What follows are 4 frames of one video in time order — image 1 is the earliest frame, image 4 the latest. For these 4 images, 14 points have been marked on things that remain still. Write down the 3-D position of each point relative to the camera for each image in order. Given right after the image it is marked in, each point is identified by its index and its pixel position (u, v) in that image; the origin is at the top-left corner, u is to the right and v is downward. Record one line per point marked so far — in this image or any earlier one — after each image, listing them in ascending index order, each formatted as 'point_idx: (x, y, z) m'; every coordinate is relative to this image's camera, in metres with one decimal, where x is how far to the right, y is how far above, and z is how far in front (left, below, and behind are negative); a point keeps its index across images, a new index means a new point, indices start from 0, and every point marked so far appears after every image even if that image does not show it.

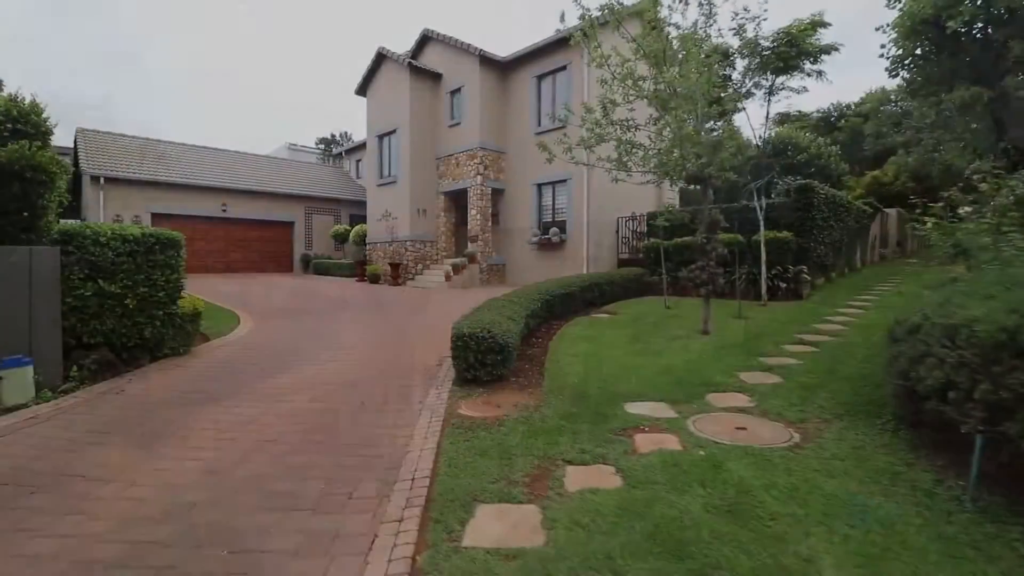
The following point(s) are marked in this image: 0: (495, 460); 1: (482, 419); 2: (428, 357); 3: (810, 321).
0: (-0.1, -1.2, +3.2) m
1: (-0.2, -1.1, +4.0) m
2: (-1.1, -0.9, +6.2) m
3: (+4.8, -0.5, +7.7) m
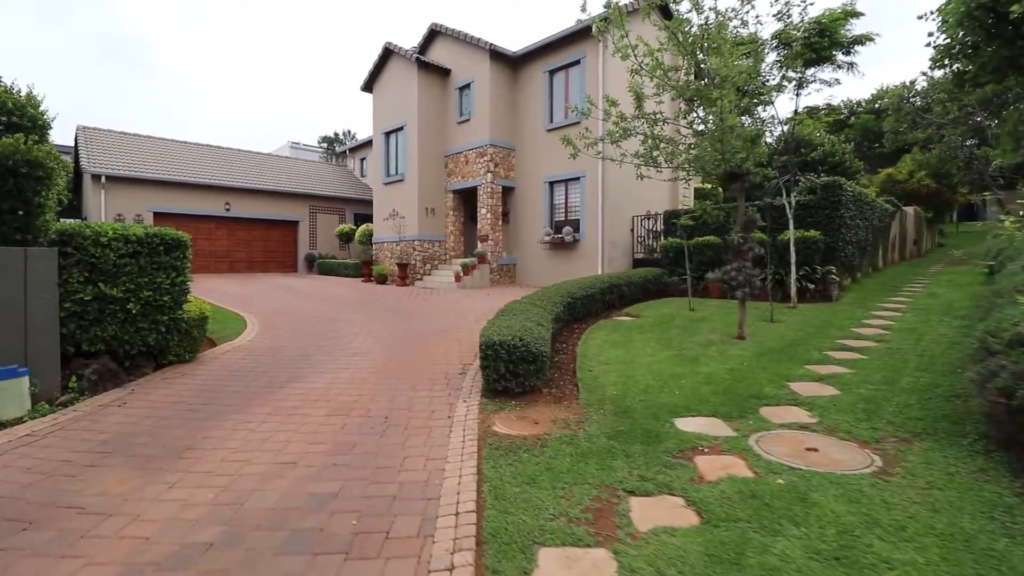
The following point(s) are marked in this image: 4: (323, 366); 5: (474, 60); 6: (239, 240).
0: (+0.2, -1.2, +2.9) m
1: (+0.1, -1.1, +3.7) m
2: (-0.8, -0.9, +5.8) m
3: (+5.1, -0.6, +7.3) m
4: (-2.3, -1.0, +5.9) m
5: (-1.1, +6.7, +14.2) m
6: (-10.3, +1.8, +18.1) m
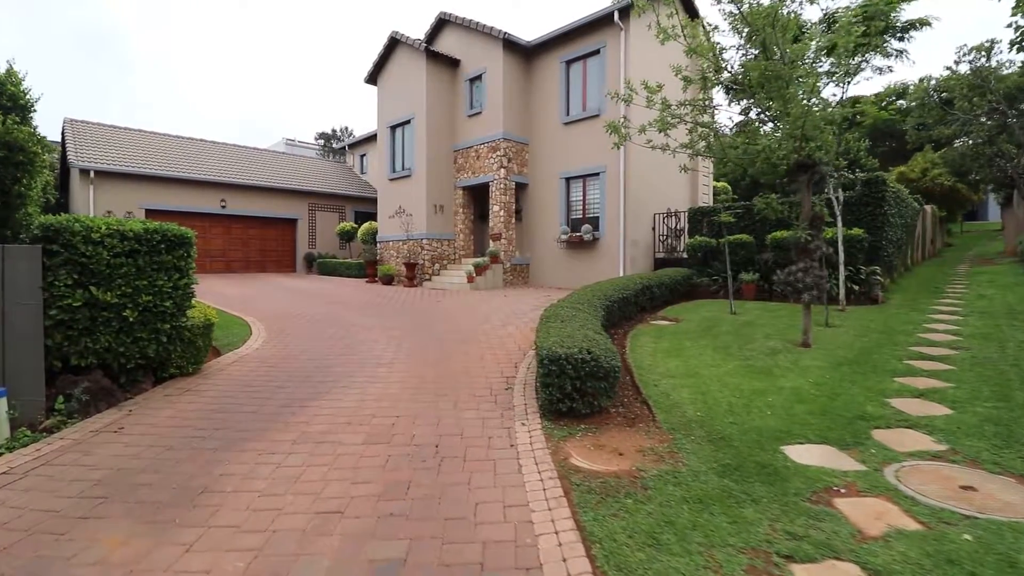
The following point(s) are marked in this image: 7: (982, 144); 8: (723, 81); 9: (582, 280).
0: (+0.8, -1.2, +2.2) m
1: (+0.6, -1.2, +3.0) m
2: (-0.2, -1.0, +5.2) m
3: (+5.6, -0.6, +6.8) m
4: (-1.8, -1.0, +5.2) m
5: (-0.8, +6.7, +13.5) m
6: (-10.0, +1.8, +17.3) m
7: (+14.3, +4.4, +14.5) m
8: (+2.7, +2.8, +6.4) m
9: (+1.8, +0.2, +12.6) m
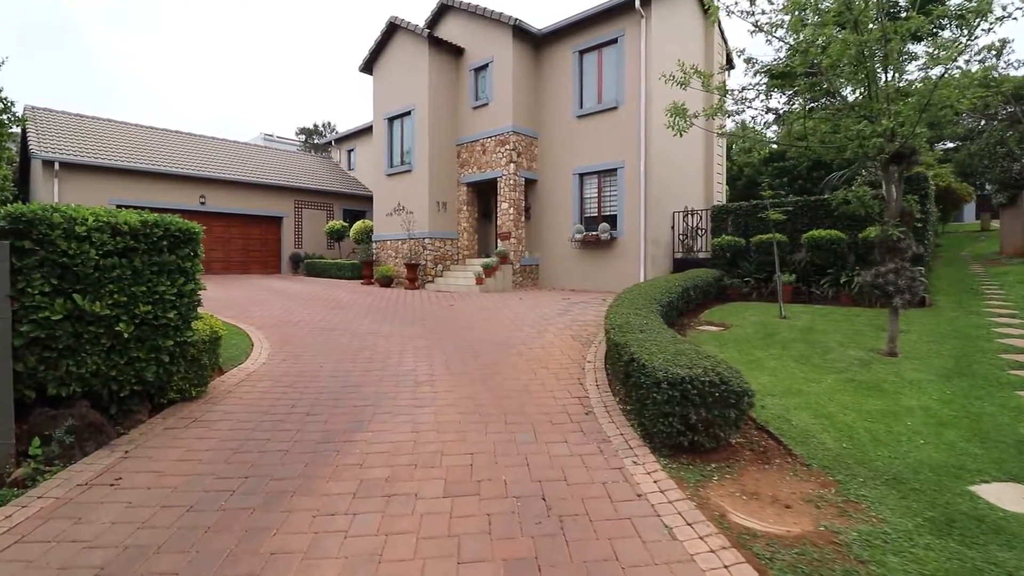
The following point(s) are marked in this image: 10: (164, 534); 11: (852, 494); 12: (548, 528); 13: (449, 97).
0: (+1.6, -1.3, +1.5) m
1: (+1.4, -1.2, +2.3) m
2: (+0.4, -1.0, +4.4) m
3: (+6.2, -0.6, +6.3) m
4: (-1.2, -1.1, +4.4) m
5: (-0.5, +6.6, +12.7) m
6: (-9.9, +1.7, +16.0) m
7: (+14.4, +4.4, +14.4) m
8: (+3.3, +2.7, +5.8) m
9: (+2.1, +0.2, +11.9) m
10: (-1.8, -1.3, +2.5) m
11: (+1.9, -1.2, +2.7) m
12: (+0.2, -1.2, +2.5) m
13: (-1.8, +5.3, +13.5) m
